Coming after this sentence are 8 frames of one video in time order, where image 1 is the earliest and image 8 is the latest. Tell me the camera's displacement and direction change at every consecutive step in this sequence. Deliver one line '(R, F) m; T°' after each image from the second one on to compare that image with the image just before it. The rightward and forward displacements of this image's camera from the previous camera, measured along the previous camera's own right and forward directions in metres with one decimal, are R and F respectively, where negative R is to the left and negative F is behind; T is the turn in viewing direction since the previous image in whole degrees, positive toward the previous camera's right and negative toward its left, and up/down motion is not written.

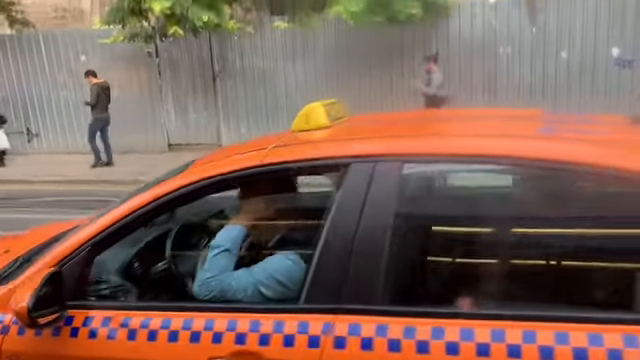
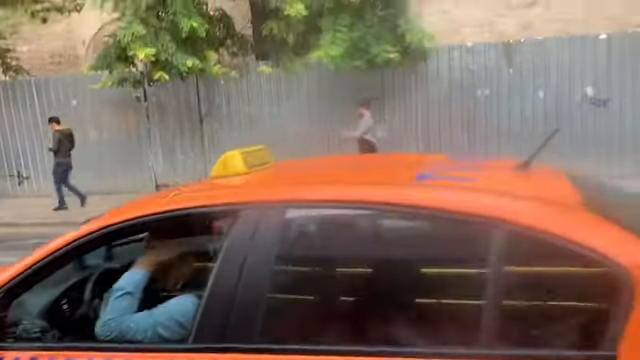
(+0.4, -0.1) m; 0°
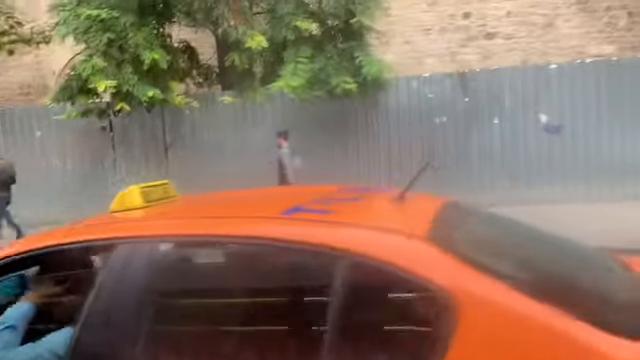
(+0.4, -0.1) m; +2°
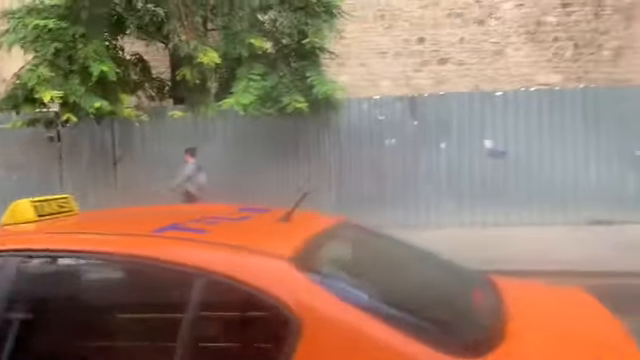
(+0.3, -0.1) m; +3°
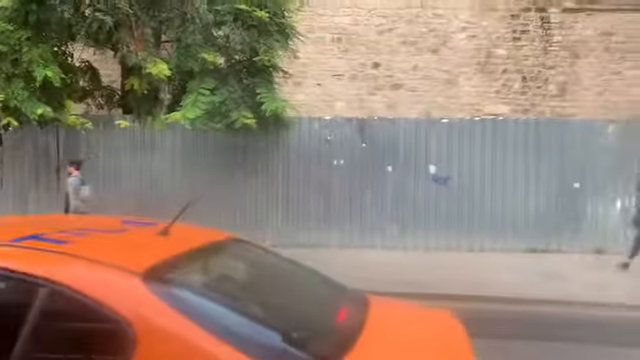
(+0.4, -0.1) m; +4°
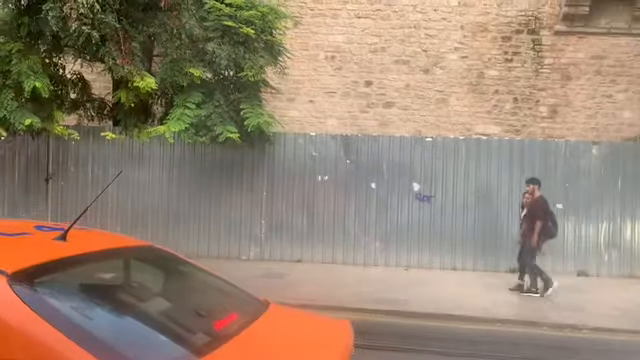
(+0.5, -0.1) m; -1°
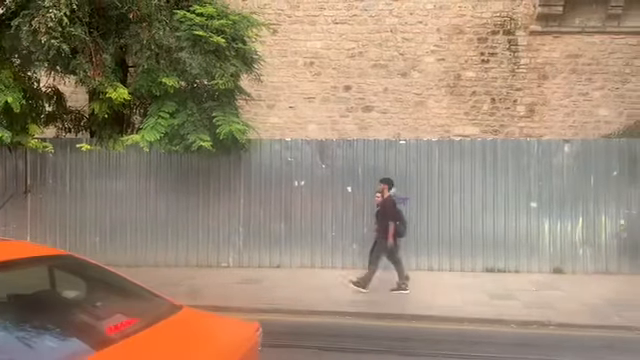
(+0.5, -0.1) m; 0°
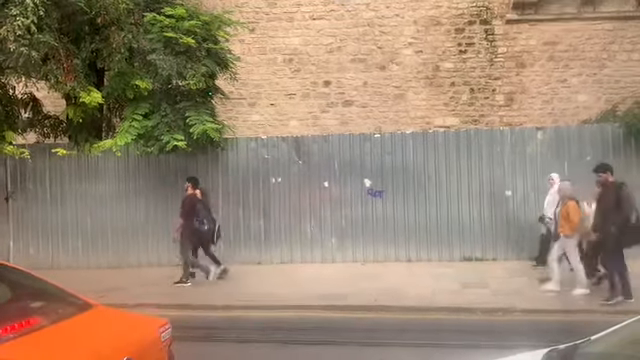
(+0.5, -0.1) m; 0°
